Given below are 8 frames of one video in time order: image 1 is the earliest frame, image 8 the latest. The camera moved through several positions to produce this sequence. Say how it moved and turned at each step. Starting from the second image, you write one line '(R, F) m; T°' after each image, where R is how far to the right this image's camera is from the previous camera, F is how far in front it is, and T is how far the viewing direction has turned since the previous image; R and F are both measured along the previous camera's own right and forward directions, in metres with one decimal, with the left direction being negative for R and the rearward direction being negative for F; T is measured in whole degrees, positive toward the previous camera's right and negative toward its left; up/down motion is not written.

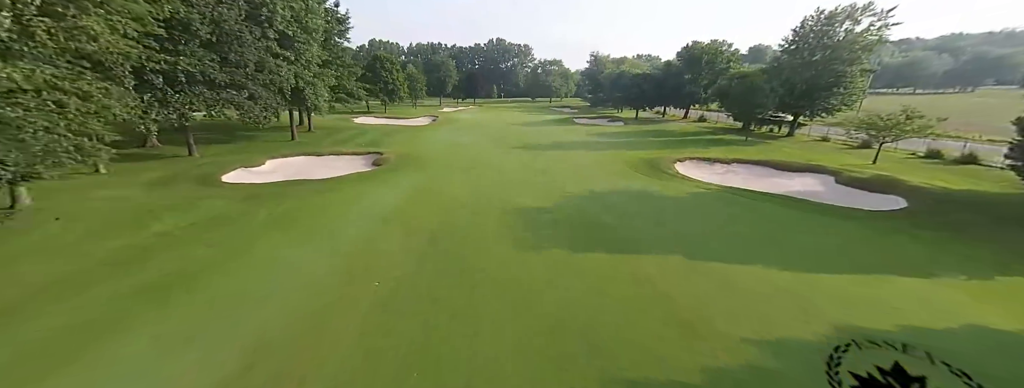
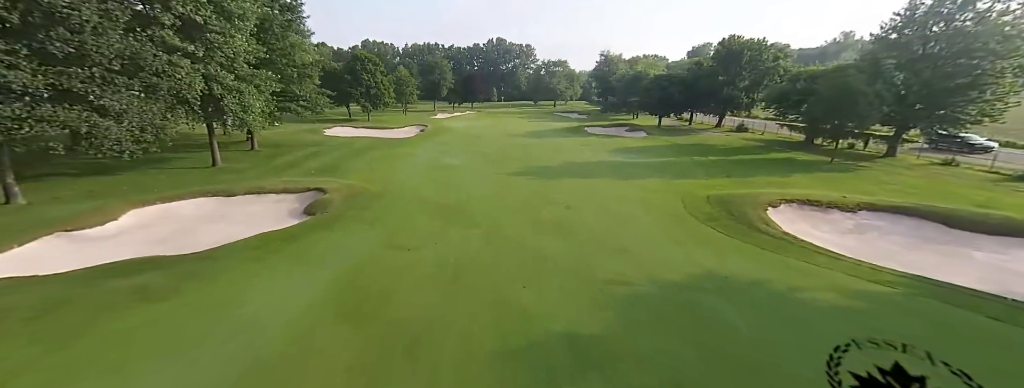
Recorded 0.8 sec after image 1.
(0.0, +6.5) m; 0°
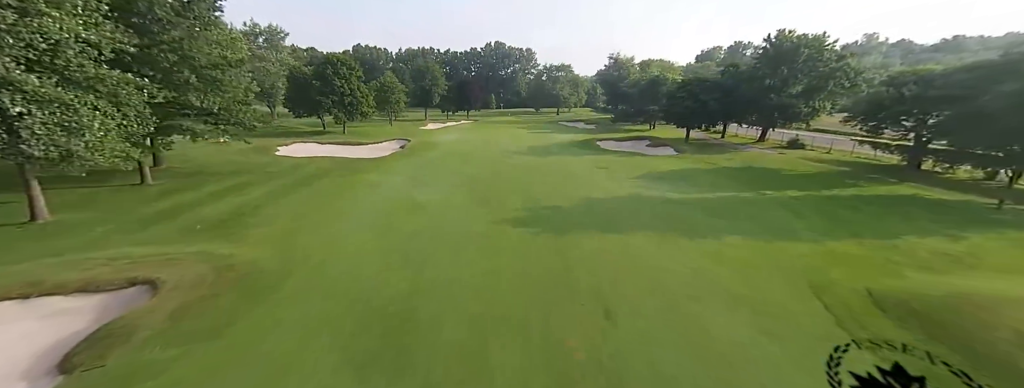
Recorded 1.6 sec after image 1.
(+0.1, +6.6) m; 0°
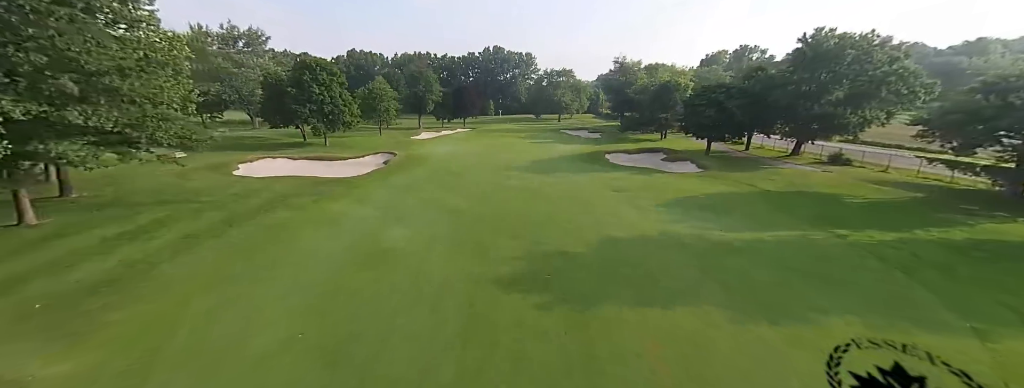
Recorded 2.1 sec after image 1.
(+0.1, +3.8) m; 0°
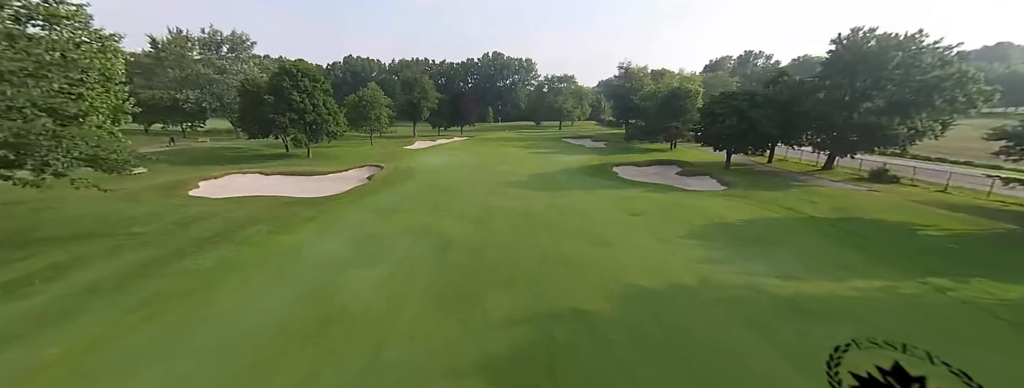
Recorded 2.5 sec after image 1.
(+0.1, +2.9) m; 0°
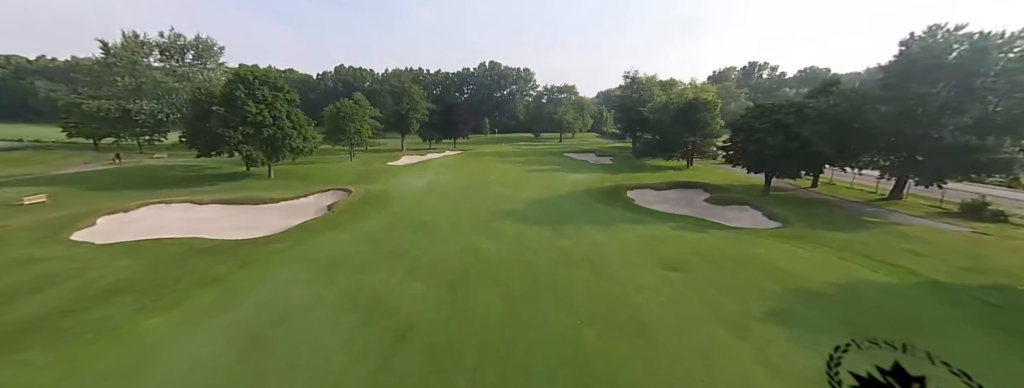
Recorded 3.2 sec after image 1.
(+0.3, +4.7) m; 0°
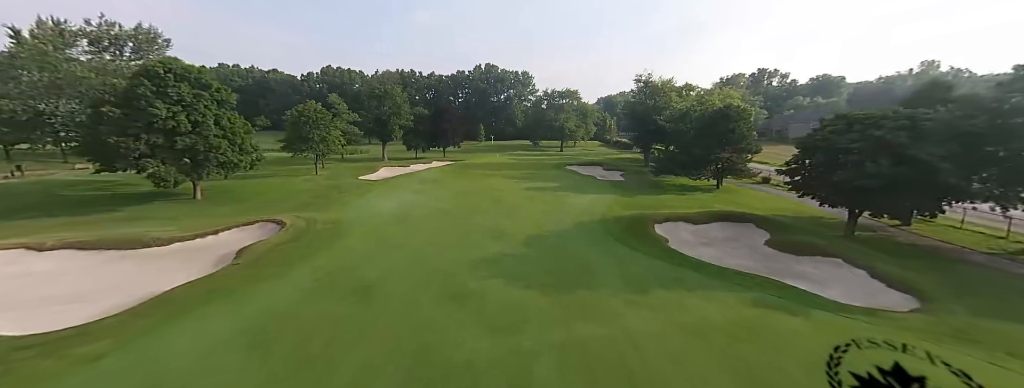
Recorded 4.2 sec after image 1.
(+0.4, +6.0) m; 0°
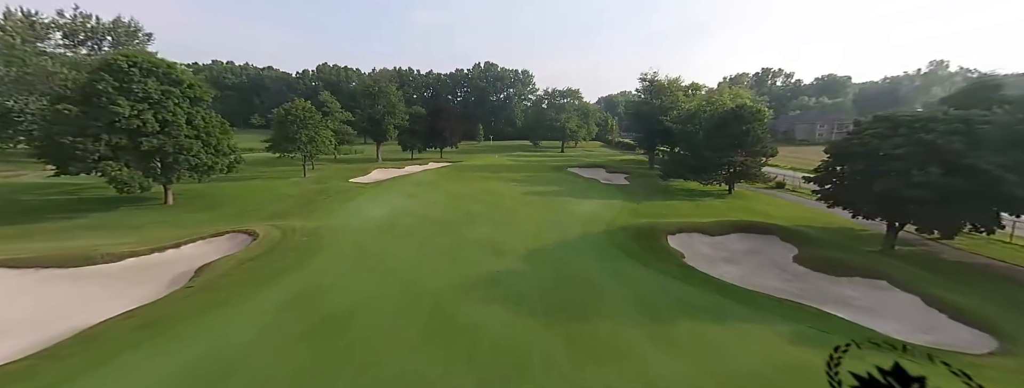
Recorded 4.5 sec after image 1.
(0.0, +1.7) m; 0°
